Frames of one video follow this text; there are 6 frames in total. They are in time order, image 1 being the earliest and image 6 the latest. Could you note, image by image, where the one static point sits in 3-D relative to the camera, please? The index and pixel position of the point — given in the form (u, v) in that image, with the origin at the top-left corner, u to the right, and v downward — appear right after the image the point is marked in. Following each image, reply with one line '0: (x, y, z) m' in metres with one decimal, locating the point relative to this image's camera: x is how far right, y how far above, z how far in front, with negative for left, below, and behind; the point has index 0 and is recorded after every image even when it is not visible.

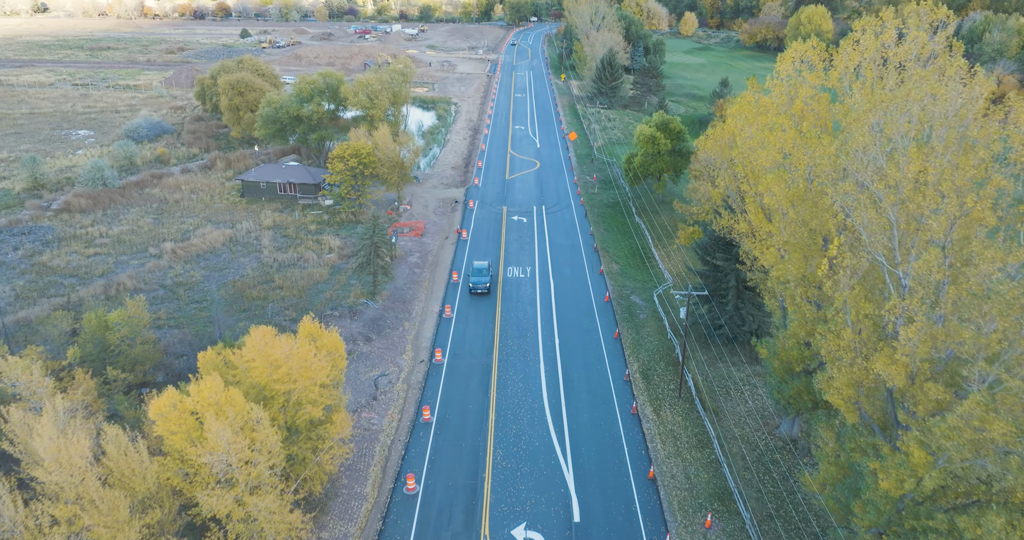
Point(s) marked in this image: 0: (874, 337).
0: (+10.4, -2.0, +18.3) m
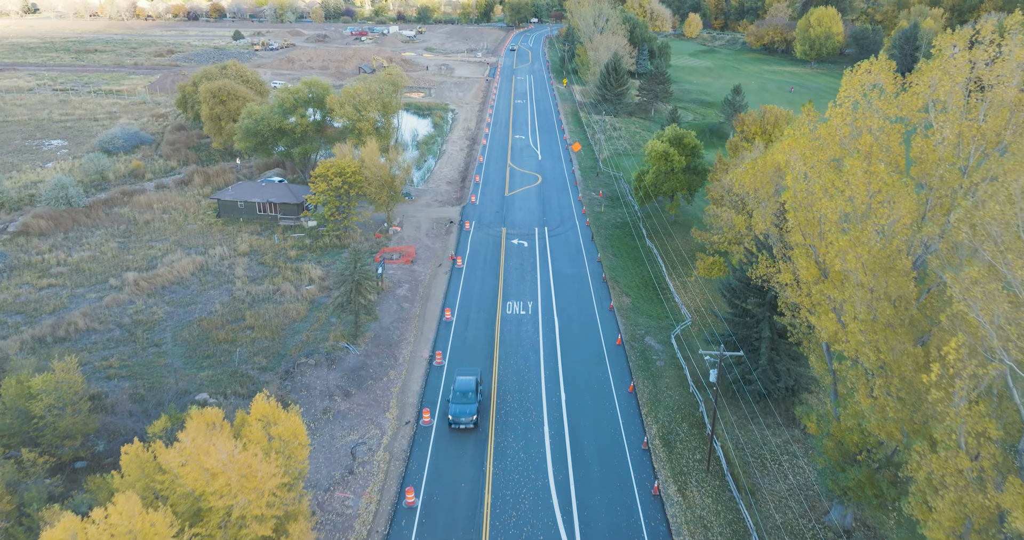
0: (+10.4, -4.1, +13.7) m
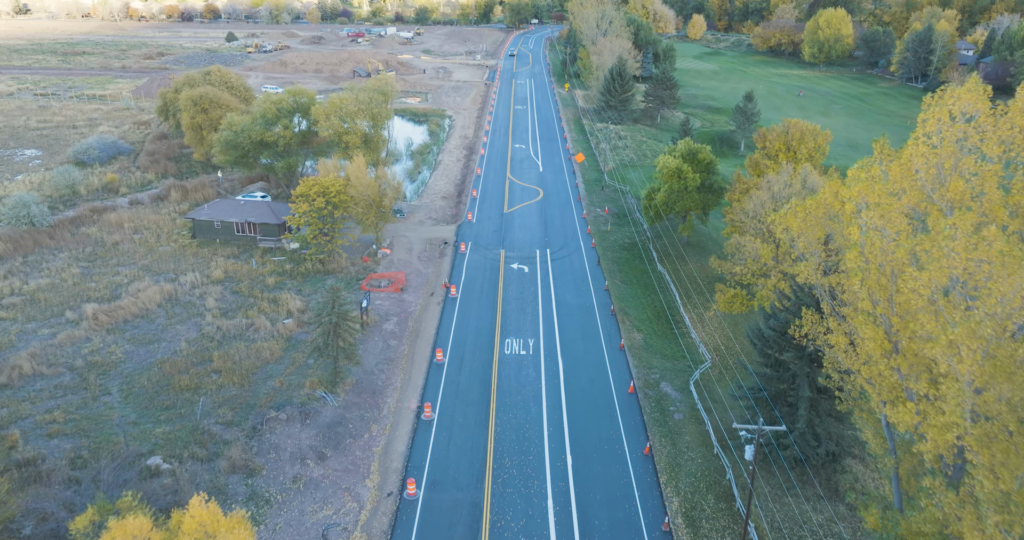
0: (+10.3, -6.1, +9.8) m
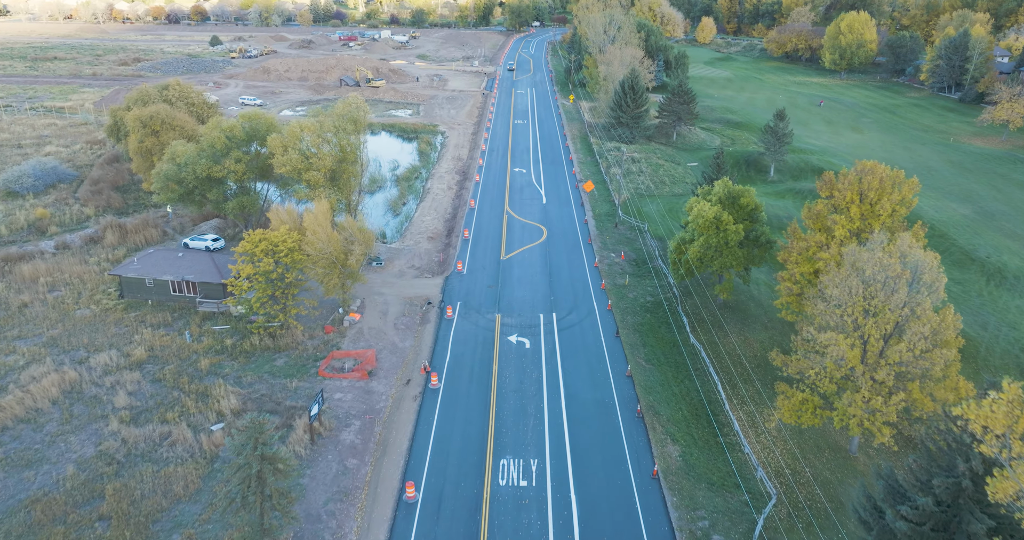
0: (+10.2, -10.2, +0.9) m
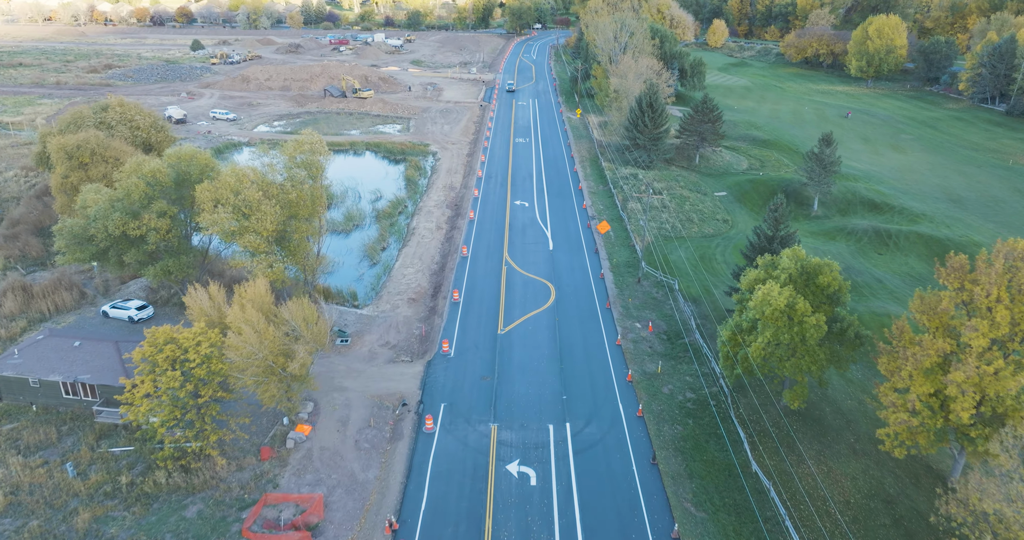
0: (+10.2, -14.7, -8.5) m
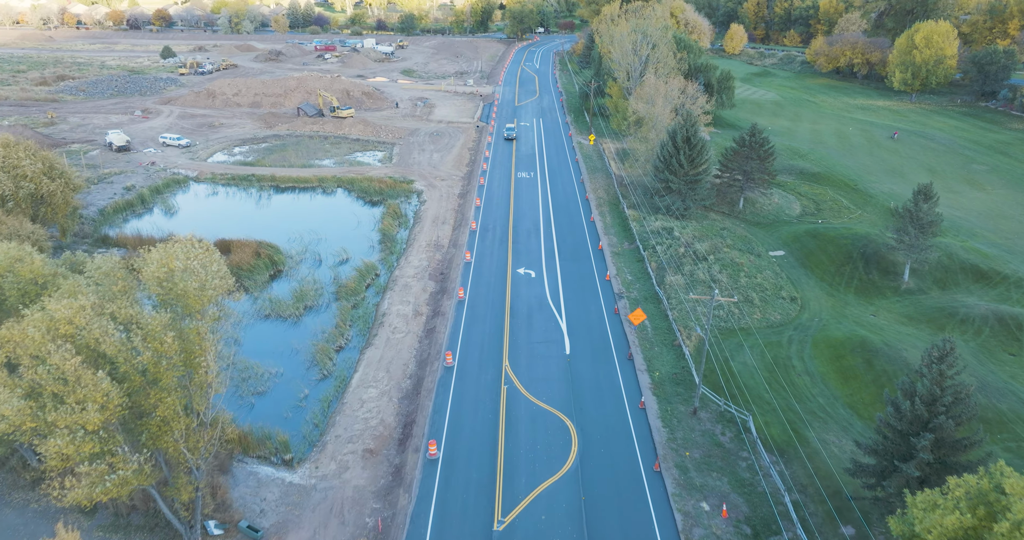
0: (+10.3, -20.7, -21.4) m
